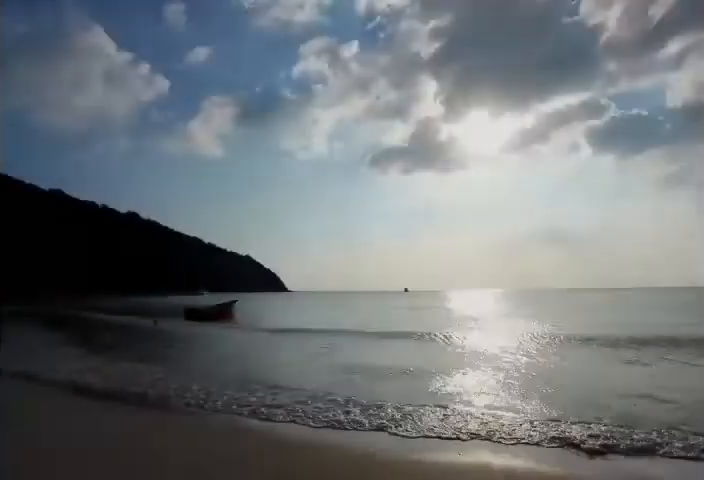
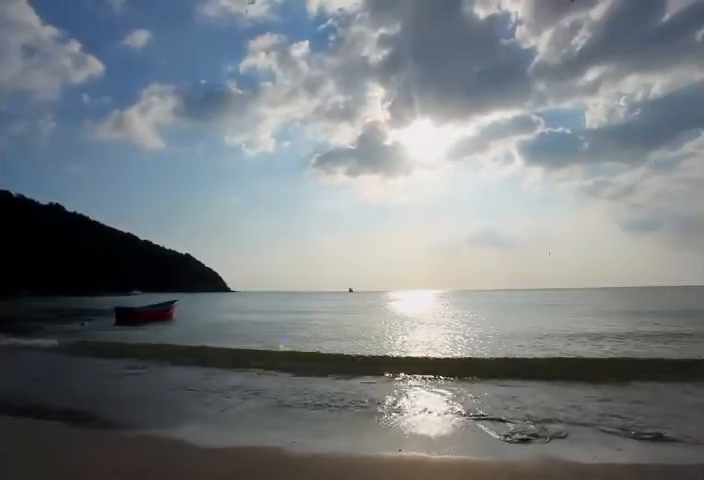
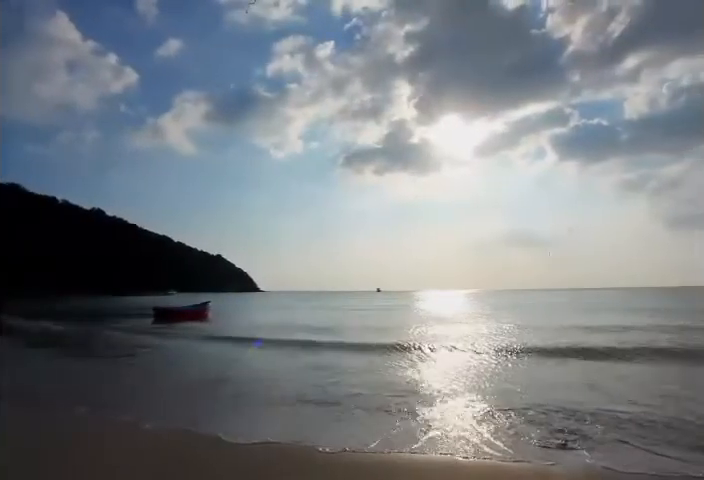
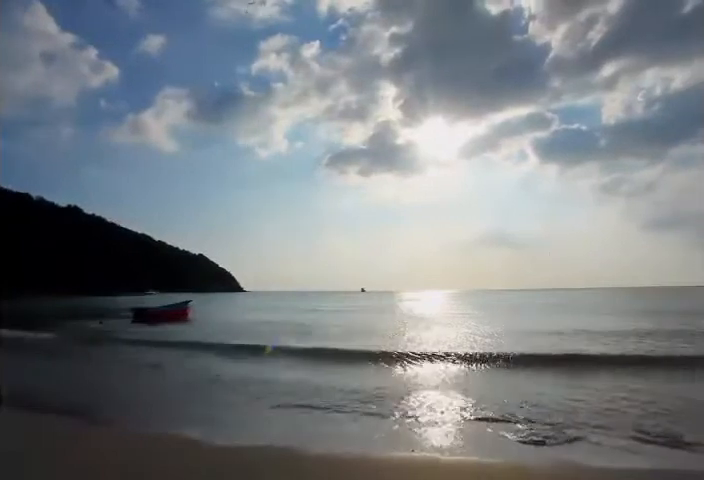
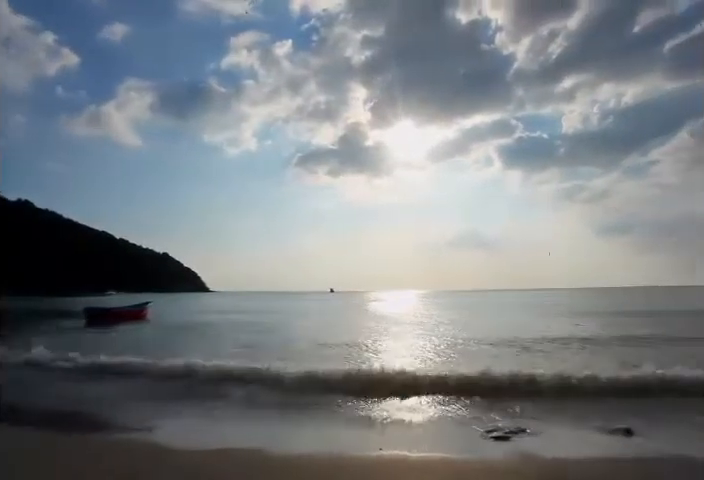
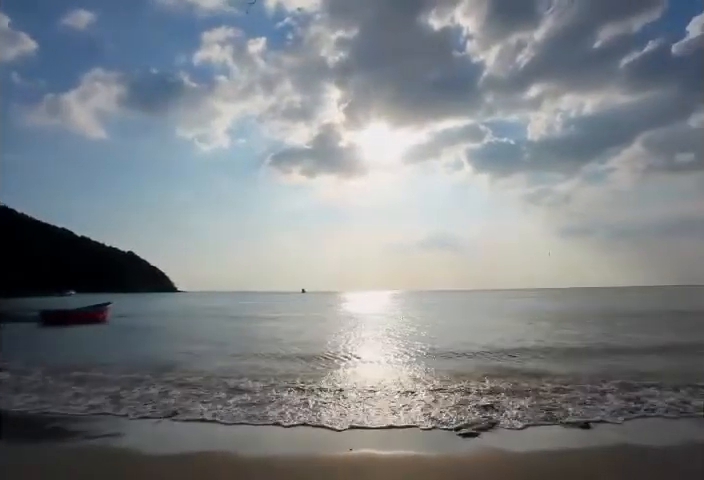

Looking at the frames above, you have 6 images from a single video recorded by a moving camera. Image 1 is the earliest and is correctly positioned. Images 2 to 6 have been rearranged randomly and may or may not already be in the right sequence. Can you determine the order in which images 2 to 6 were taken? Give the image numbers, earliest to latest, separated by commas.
3, 4, 2, 5, 6
